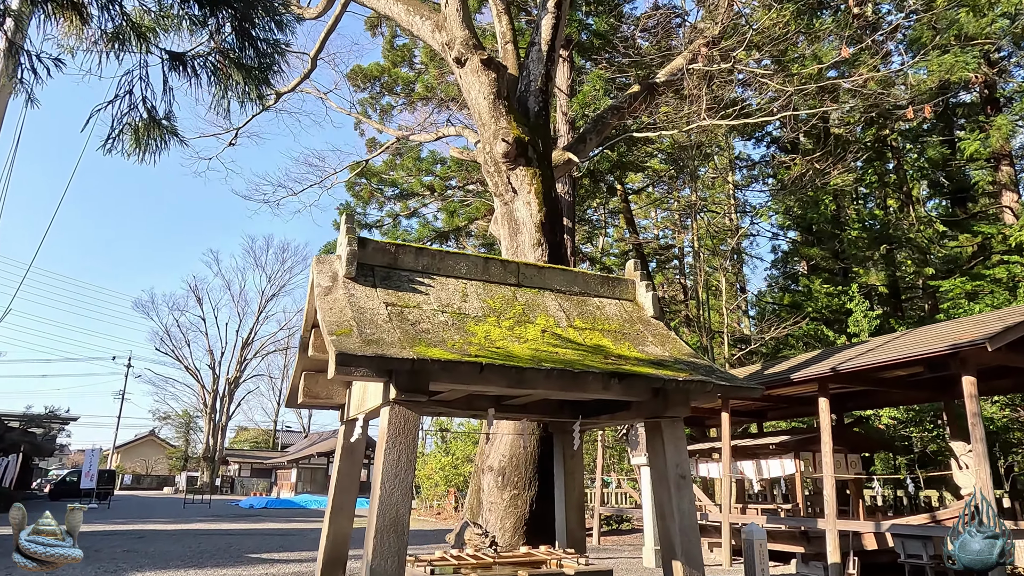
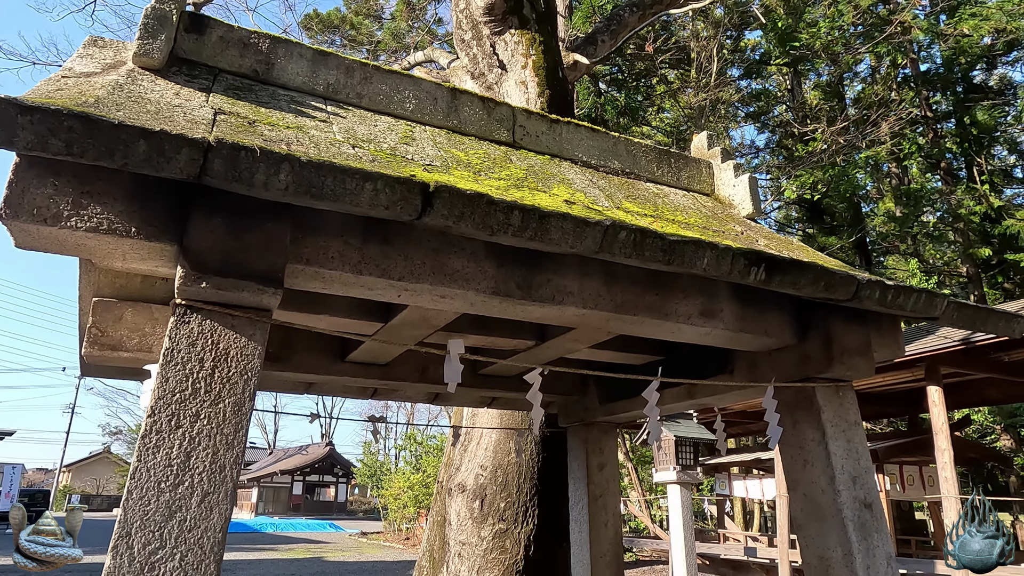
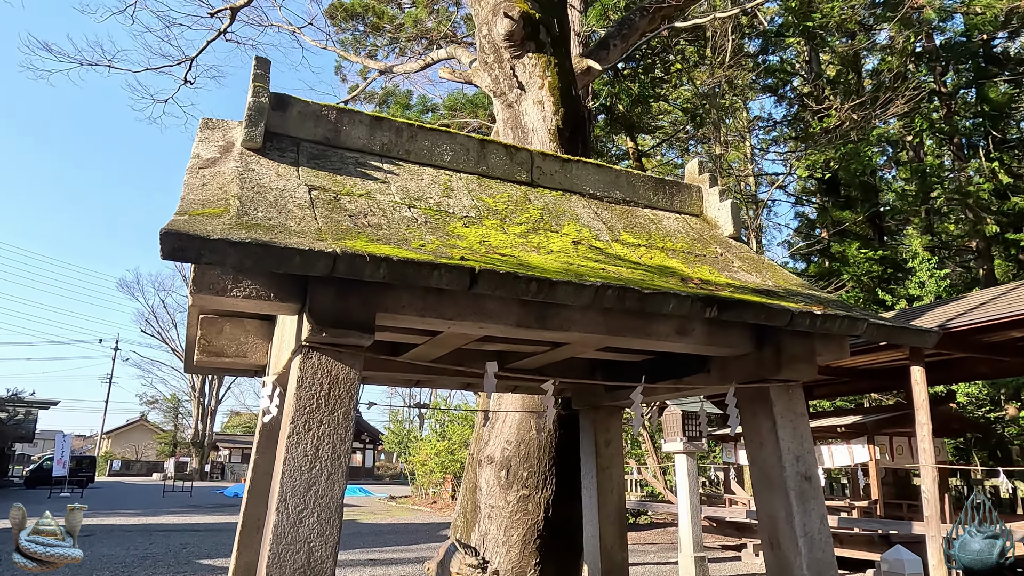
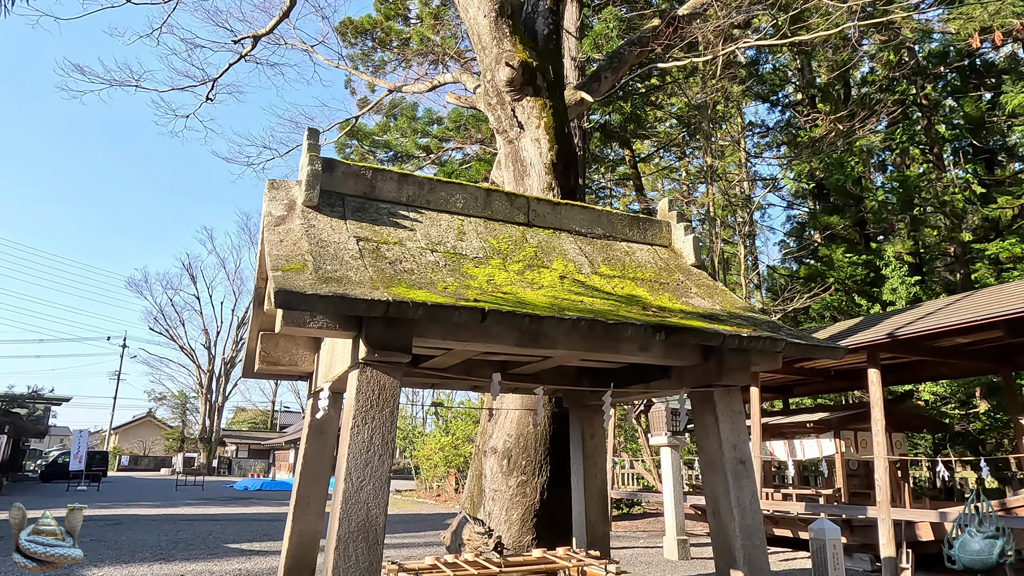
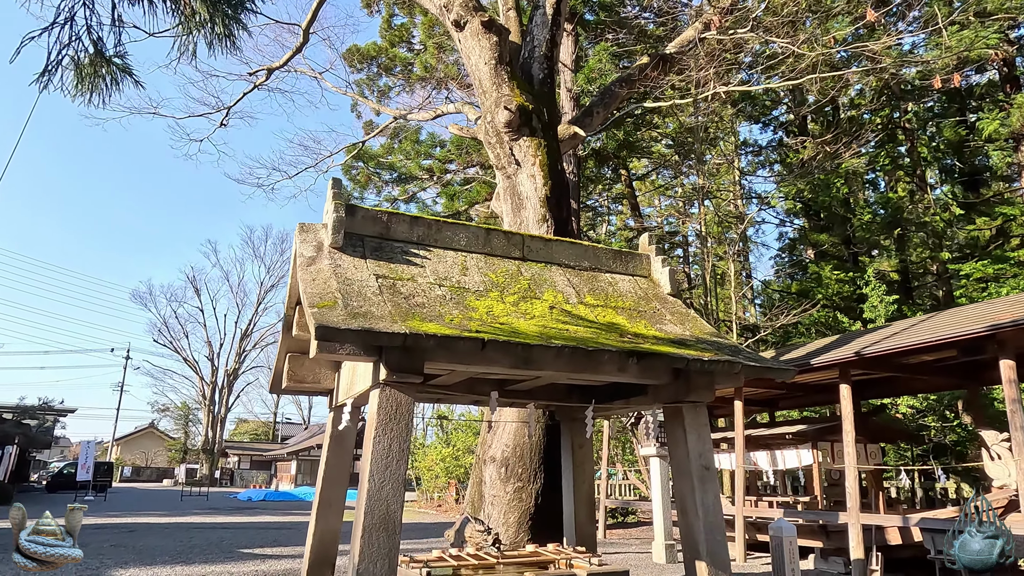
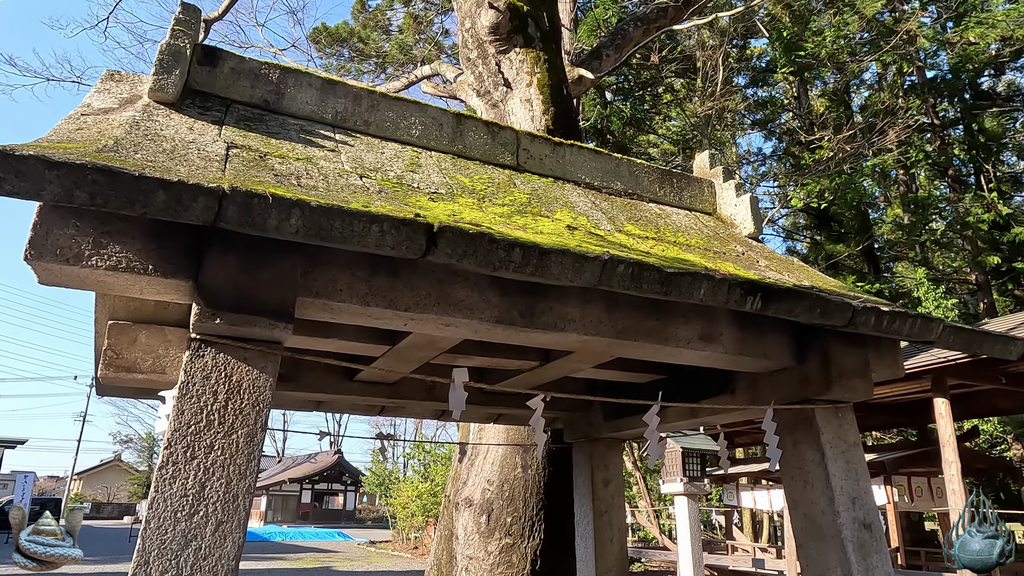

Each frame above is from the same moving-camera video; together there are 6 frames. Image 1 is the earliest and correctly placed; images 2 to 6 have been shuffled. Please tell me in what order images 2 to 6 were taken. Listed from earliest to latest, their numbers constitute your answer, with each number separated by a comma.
5, 4, 3, 6, 2
